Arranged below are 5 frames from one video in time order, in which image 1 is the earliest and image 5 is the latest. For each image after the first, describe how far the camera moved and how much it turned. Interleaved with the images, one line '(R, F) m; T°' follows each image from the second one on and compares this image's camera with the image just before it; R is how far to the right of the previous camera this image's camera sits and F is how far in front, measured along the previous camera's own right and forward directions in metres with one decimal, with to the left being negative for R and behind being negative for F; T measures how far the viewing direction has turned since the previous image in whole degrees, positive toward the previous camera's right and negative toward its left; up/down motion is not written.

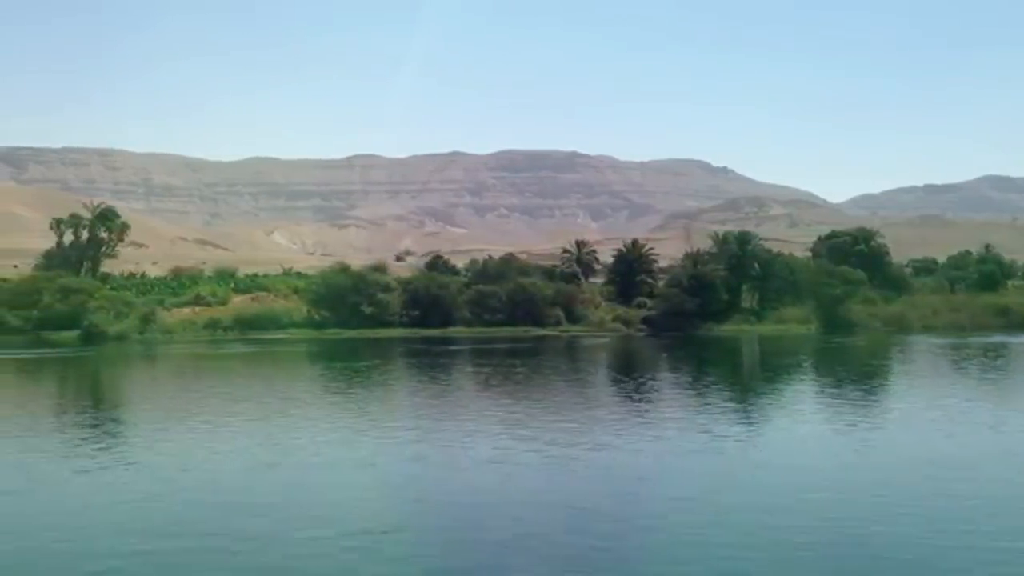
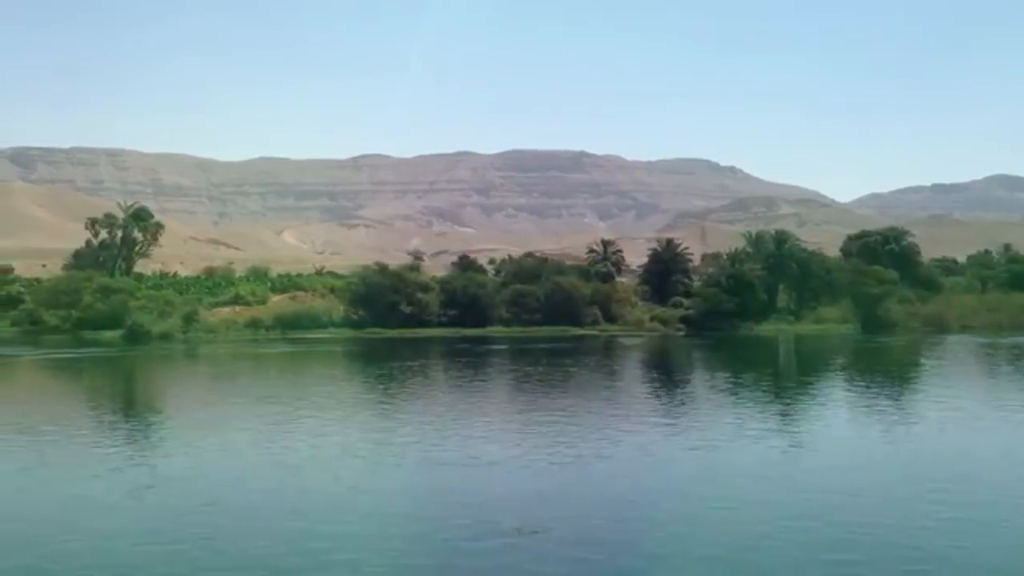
(-1.5, 0.0) m; 0°
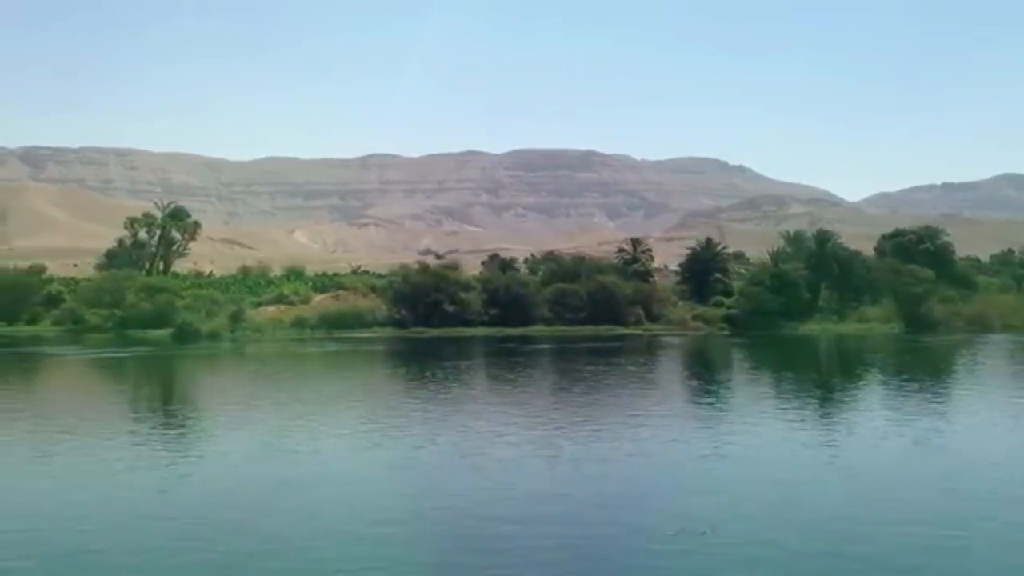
(-1.6, 0.0) m; 0°
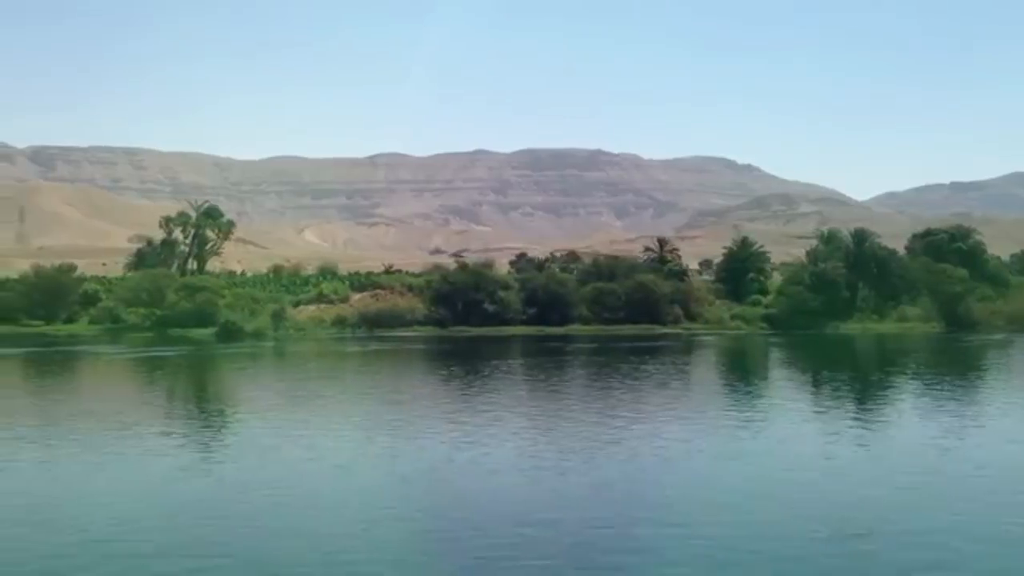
(-1.4, 0.0) m; 0°
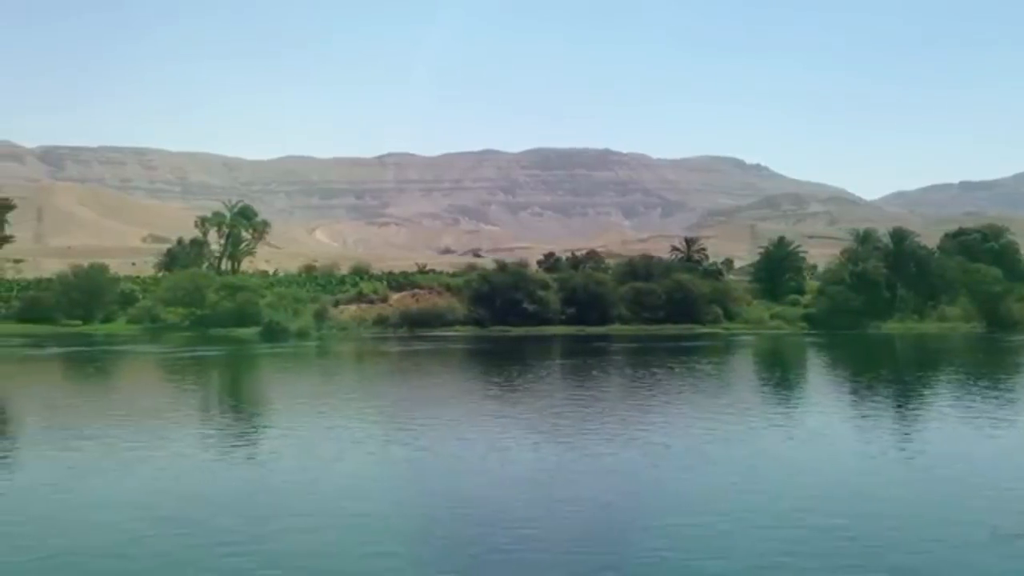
(-1.5, 0.0) m; 0°
